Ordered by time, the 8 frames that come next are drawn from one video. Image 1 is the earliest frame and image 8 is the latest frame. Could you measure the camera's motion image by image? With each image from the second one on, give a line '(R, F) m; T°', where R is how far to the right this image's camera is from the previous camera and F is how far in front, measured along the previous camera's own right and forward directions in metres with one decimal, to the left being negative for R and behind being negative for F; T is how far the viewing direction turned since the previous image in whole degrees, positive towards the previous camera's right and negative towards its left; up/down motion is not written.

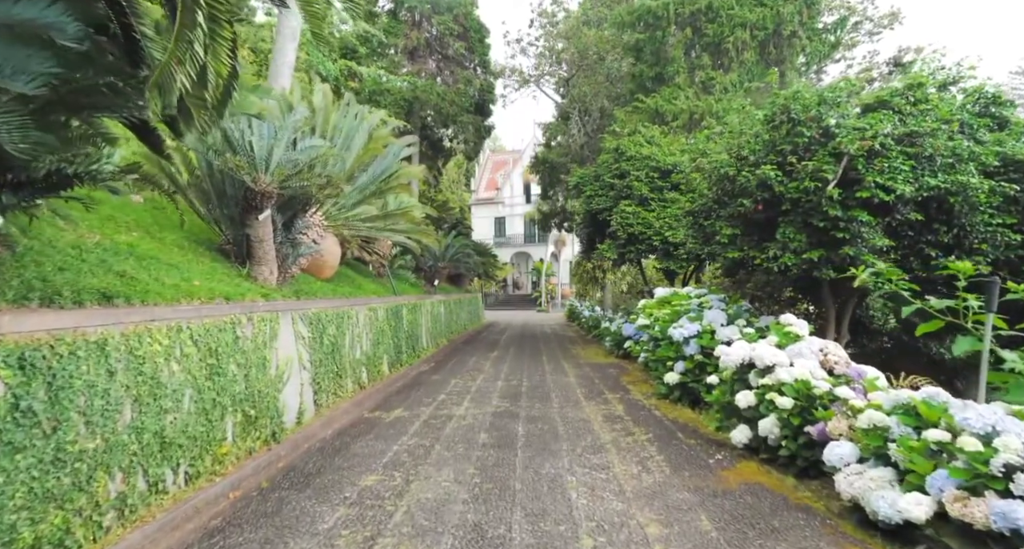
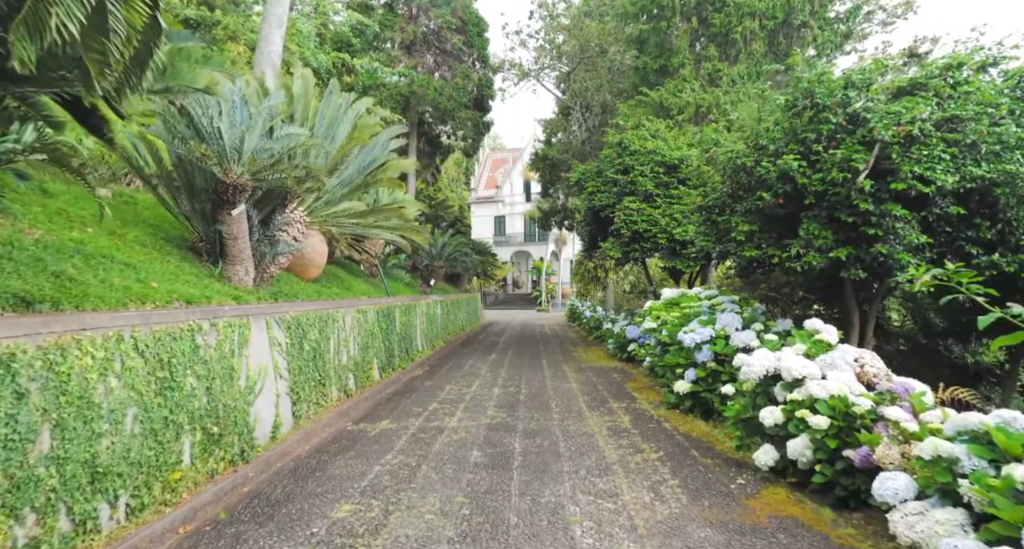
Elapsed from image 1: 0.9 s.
(0.0, +0.5) m; 0°
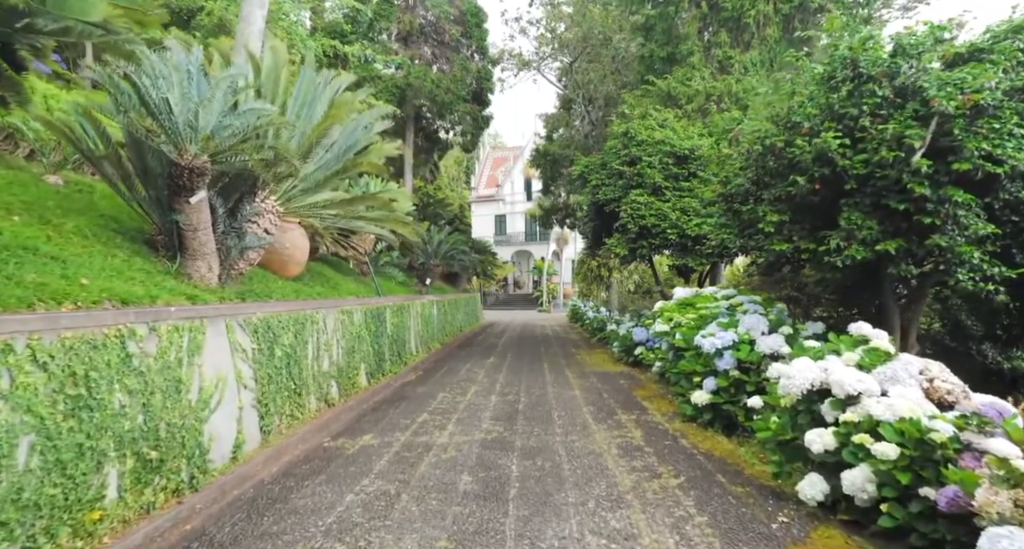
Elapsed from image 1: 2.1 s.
(0.0, +0.7) m; 0°
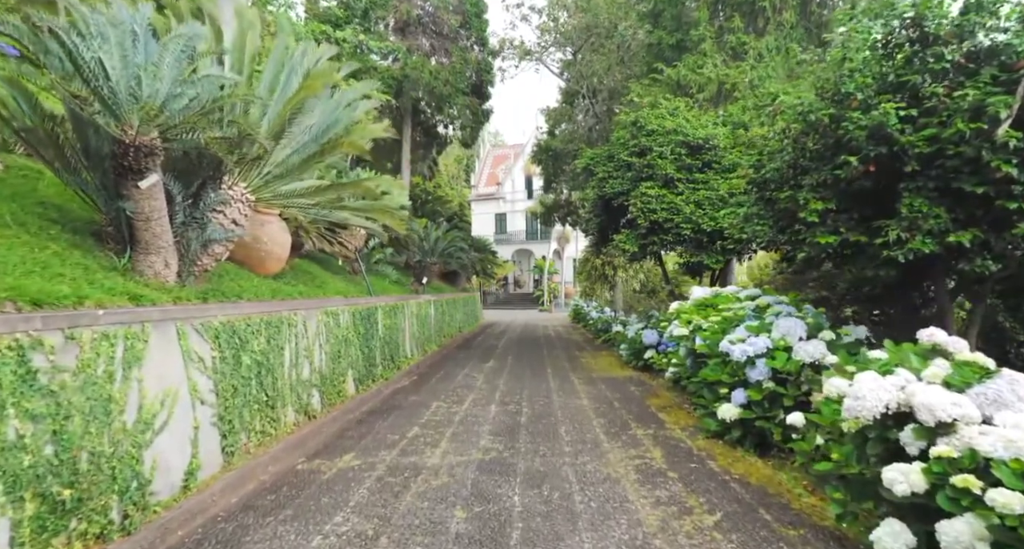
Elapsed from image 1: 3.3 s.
(0.0, +0.7) m; 0°
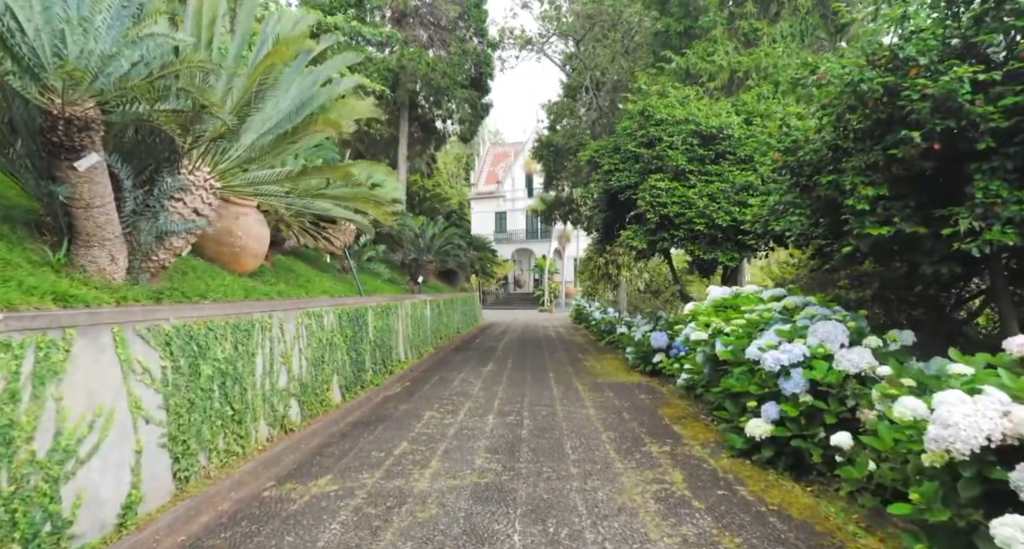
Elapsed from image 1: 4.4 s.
(0.0, +0.6) m; 0°
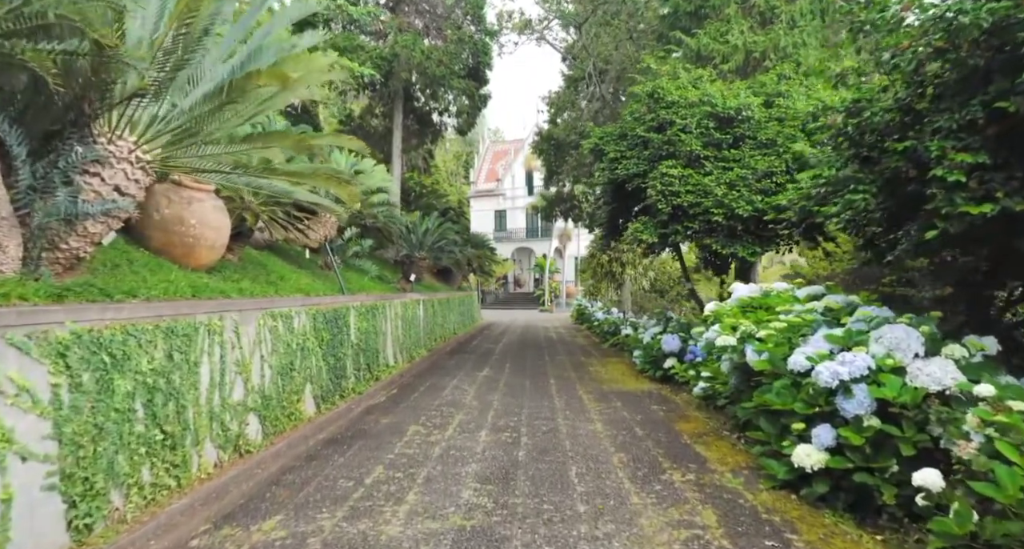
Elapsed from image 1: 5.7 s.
(0.0, +0.8) m; 0°
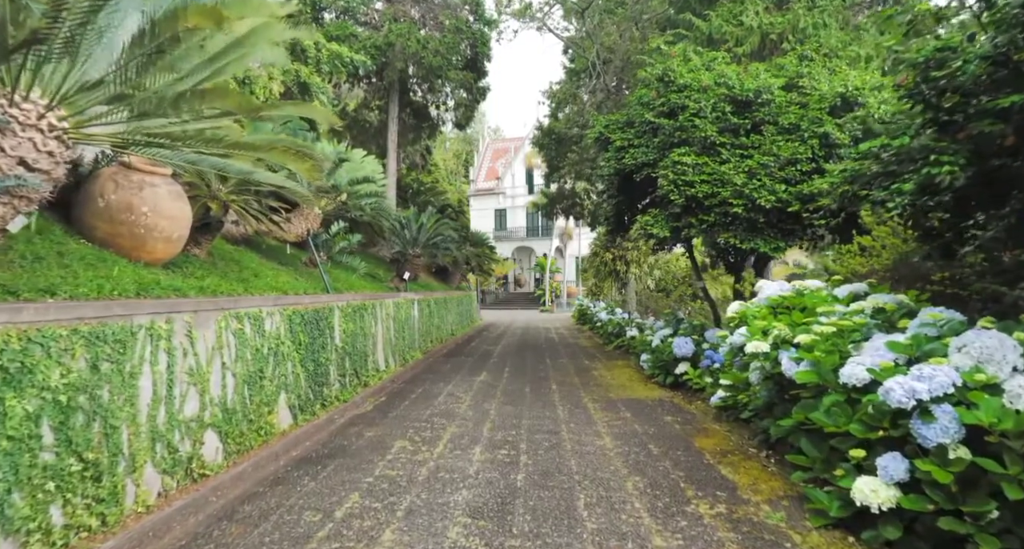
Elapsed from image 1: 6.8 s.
(0.0, +0.7) m; 0°
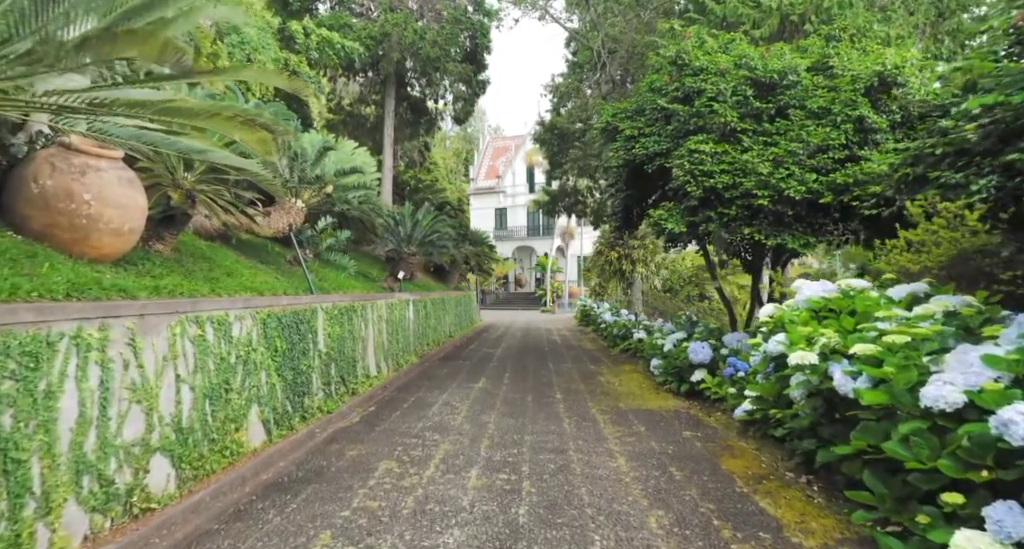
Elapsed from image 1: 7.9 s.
(0.0, +0.6) m; 0°
